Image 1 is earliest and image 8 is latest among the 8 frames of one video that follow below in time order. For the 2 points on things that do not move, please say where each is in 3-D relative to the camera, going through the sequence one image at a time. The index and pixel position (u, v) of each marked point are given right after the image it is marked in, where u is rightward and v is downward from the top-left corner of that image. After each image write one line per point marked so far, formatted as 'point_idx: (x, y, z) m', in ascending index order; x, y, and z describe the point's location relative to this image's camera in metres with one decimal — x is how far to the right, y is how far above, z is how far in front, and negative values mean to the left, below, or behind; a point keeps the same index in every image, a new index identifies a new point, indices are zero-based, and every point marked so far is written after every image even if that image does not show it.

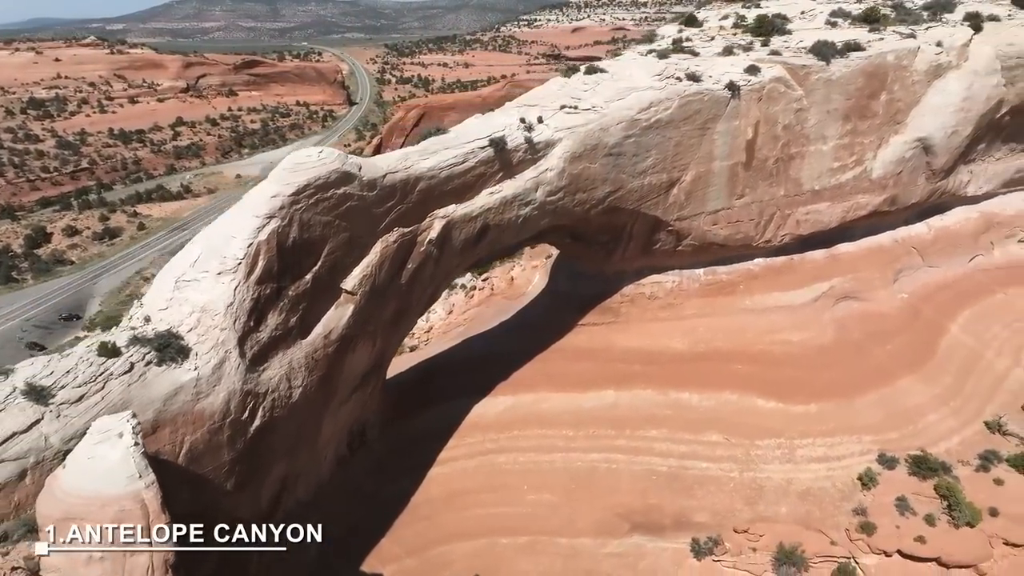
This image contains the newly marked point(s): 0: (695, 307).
0: (+4.7, -0.5, +17.1) m
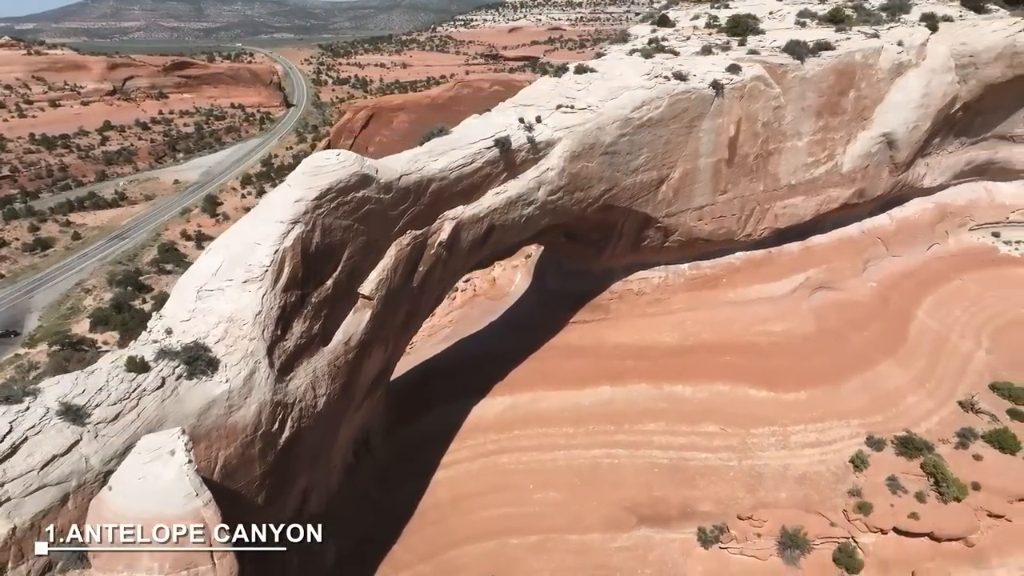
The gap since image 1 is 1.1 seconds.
0: (+4.4, -0.3, +17.5) m
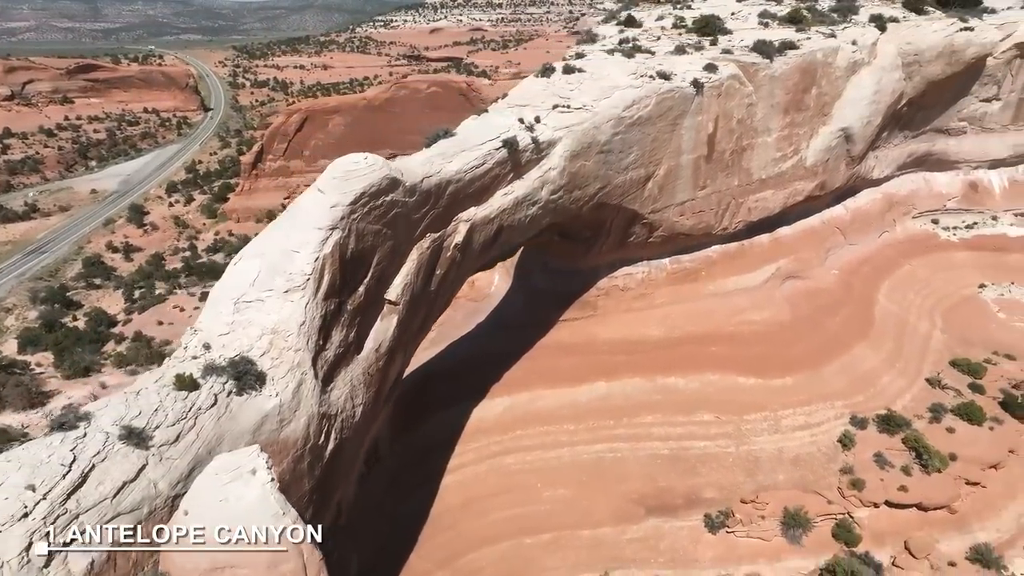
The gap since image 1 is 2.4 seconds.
0: (+4.0, -0.2, +17.9) m
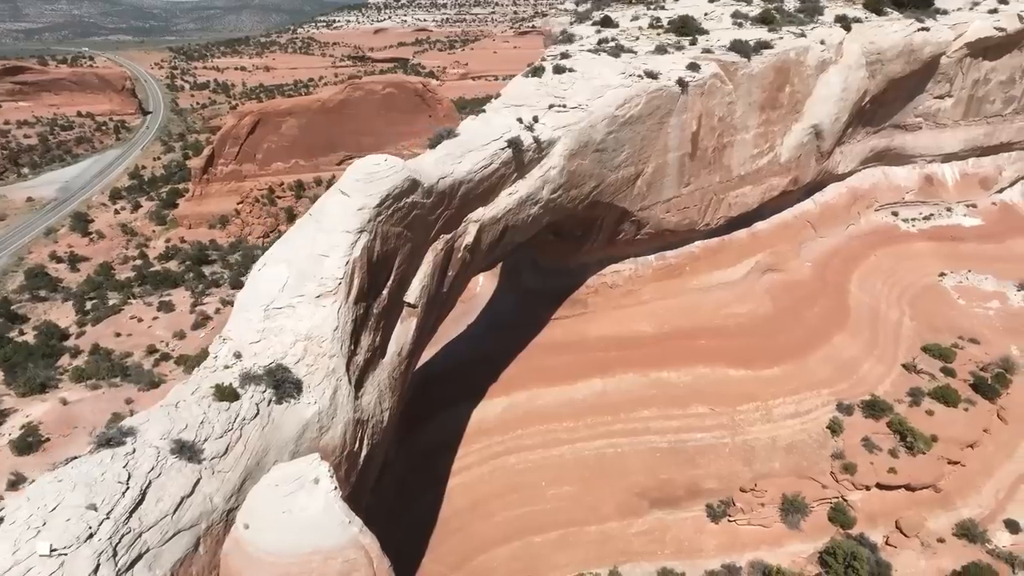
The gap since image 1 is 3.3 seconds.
0: (+3.6, -0.1, +18.2) m
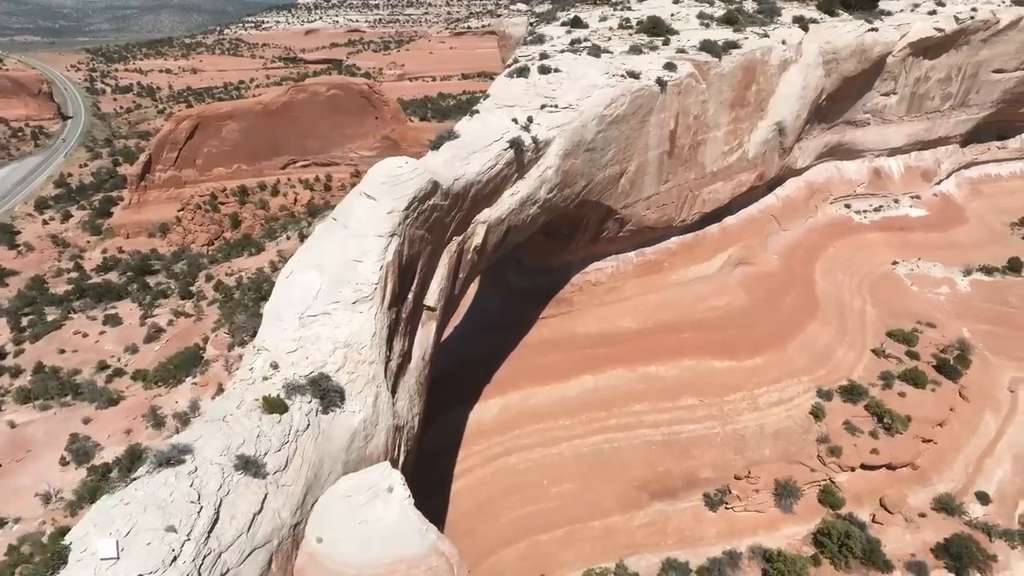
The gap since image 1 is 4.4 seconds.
0: (+3.2, 0.0, +18.5) m
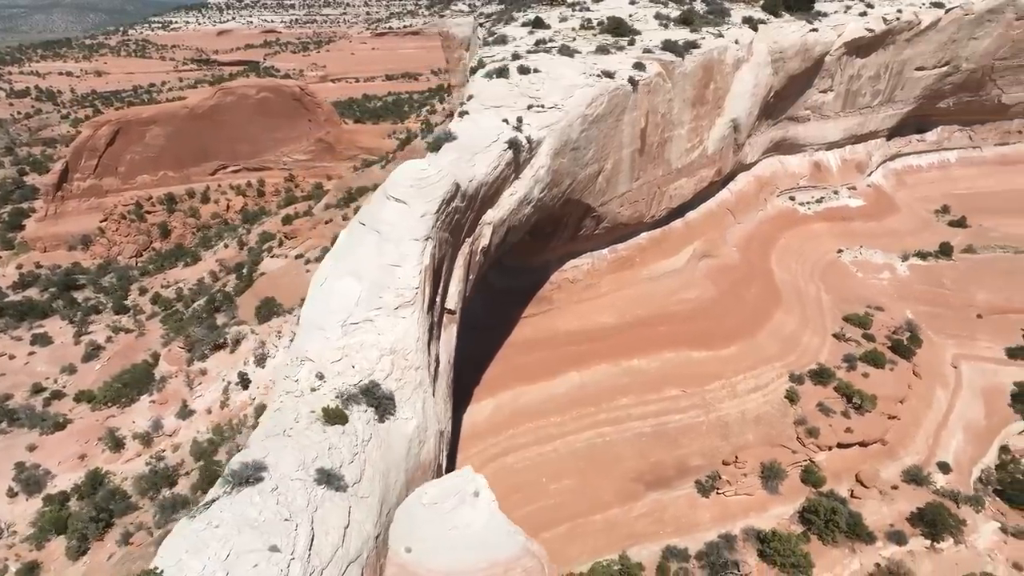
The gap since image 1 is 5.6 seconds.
0: (+2.5, +0.1, +18.8) m
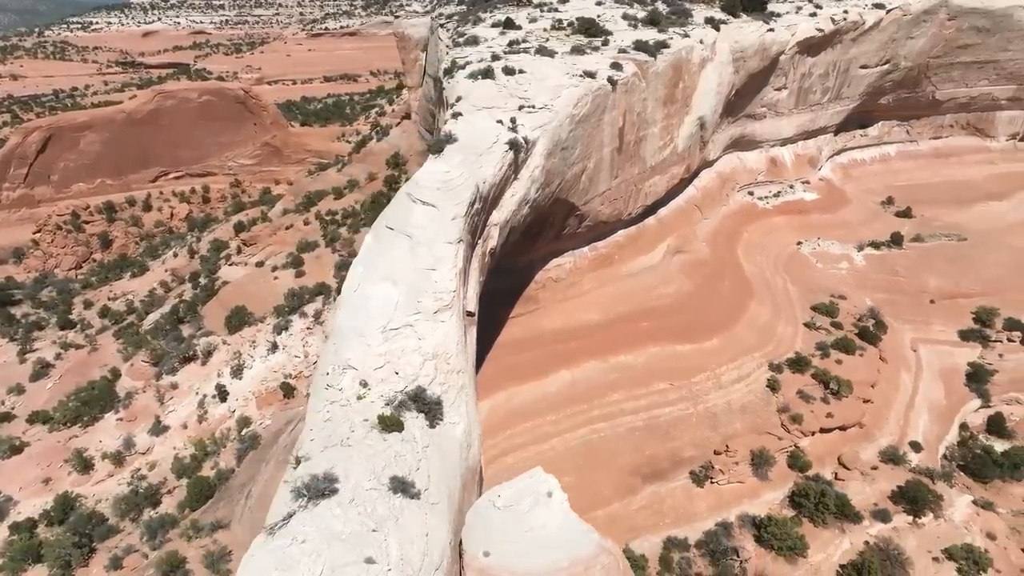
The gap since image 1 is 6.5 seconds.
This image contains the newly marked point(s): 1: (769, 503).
0: (+2.0, +0.2, +19.0) m
1: (+5.3, -4.4, +14.3) m
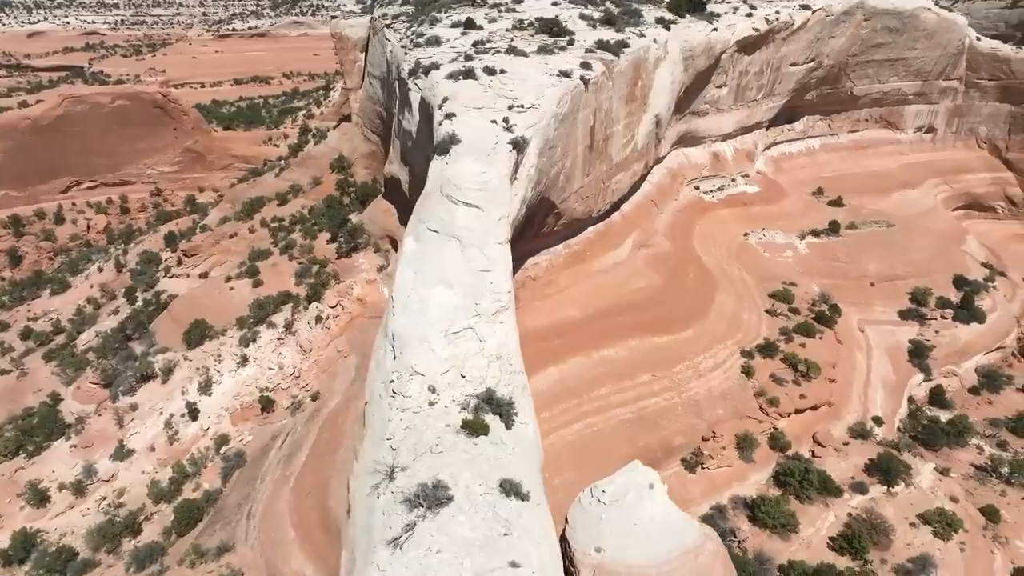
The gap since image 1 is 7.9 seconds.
0: (+1.3, +0.2, +19.2) m
1: (+5.3, -4.2, +14.9) m
